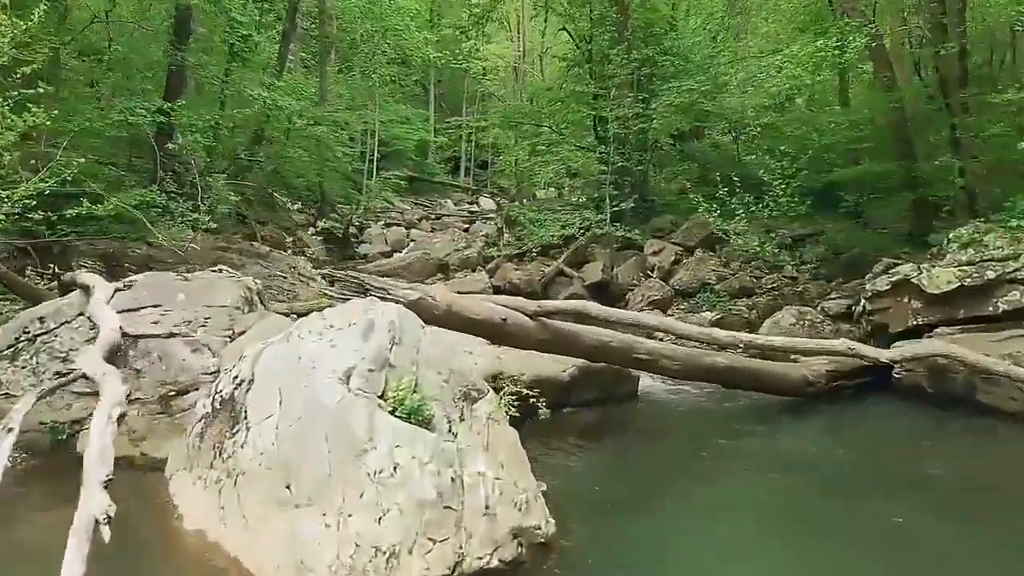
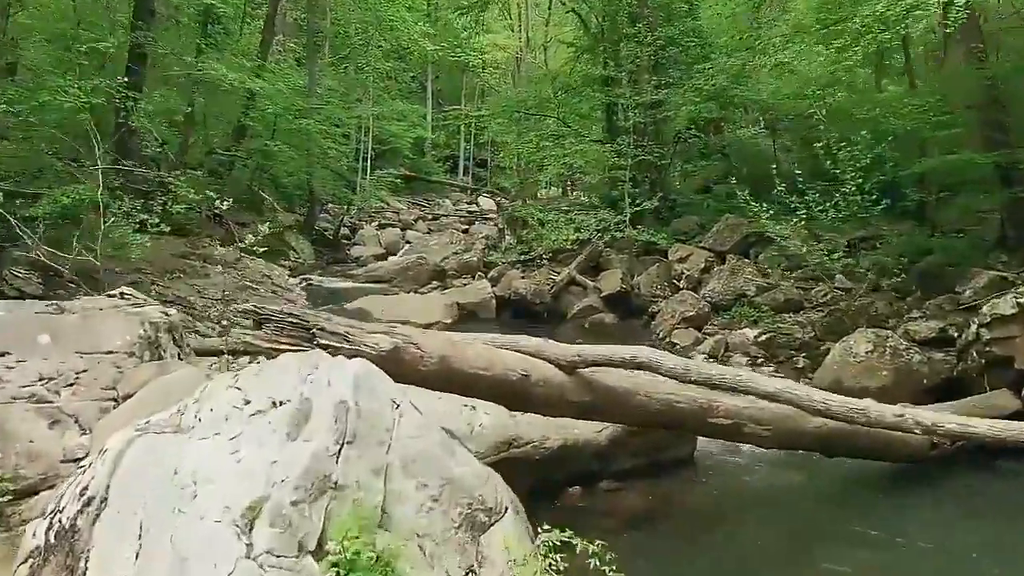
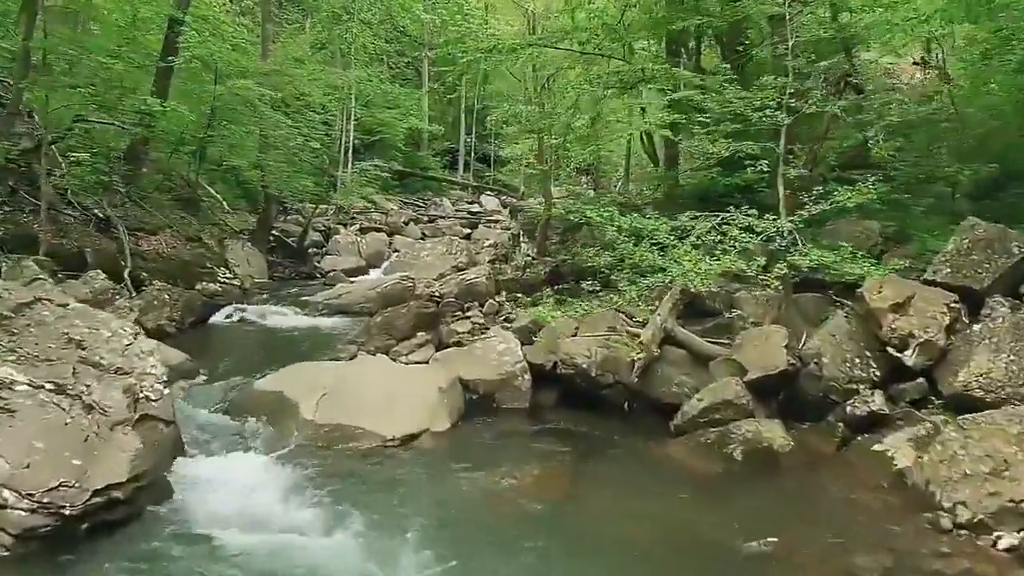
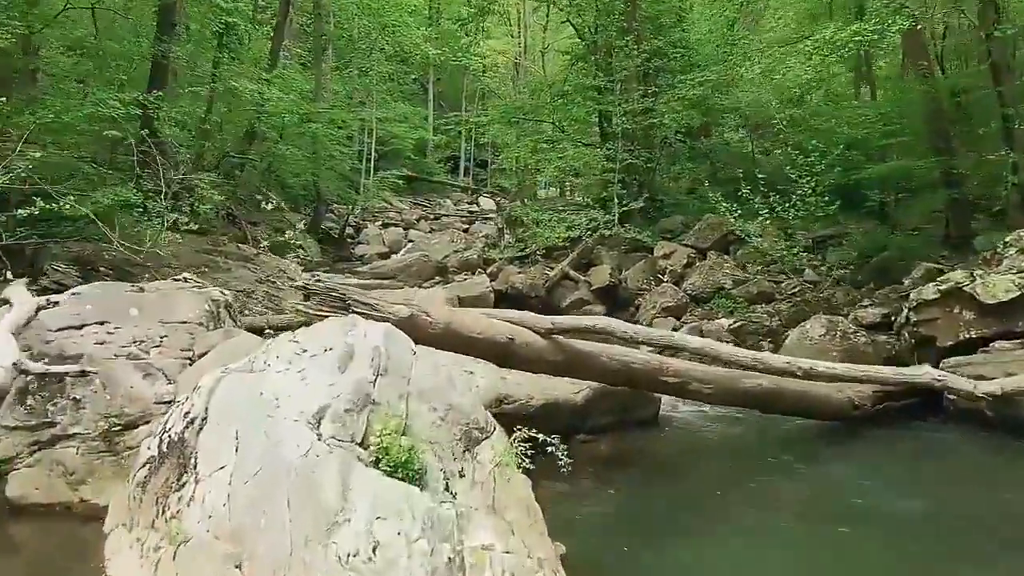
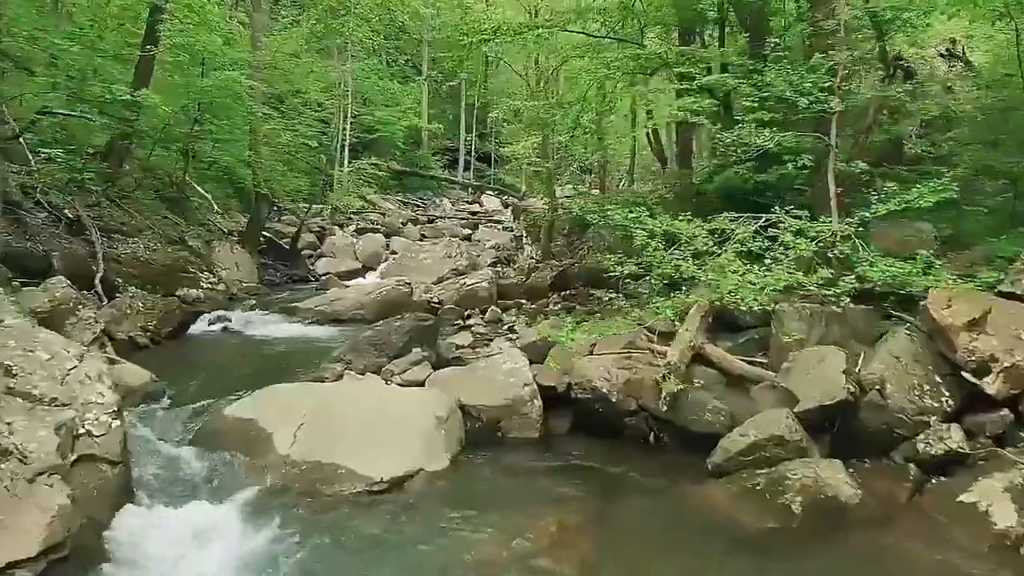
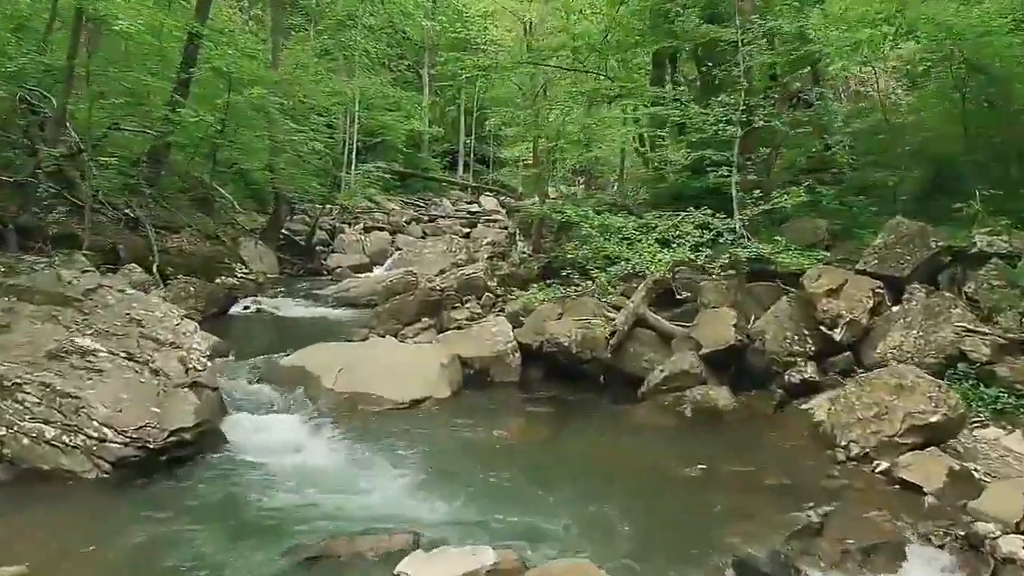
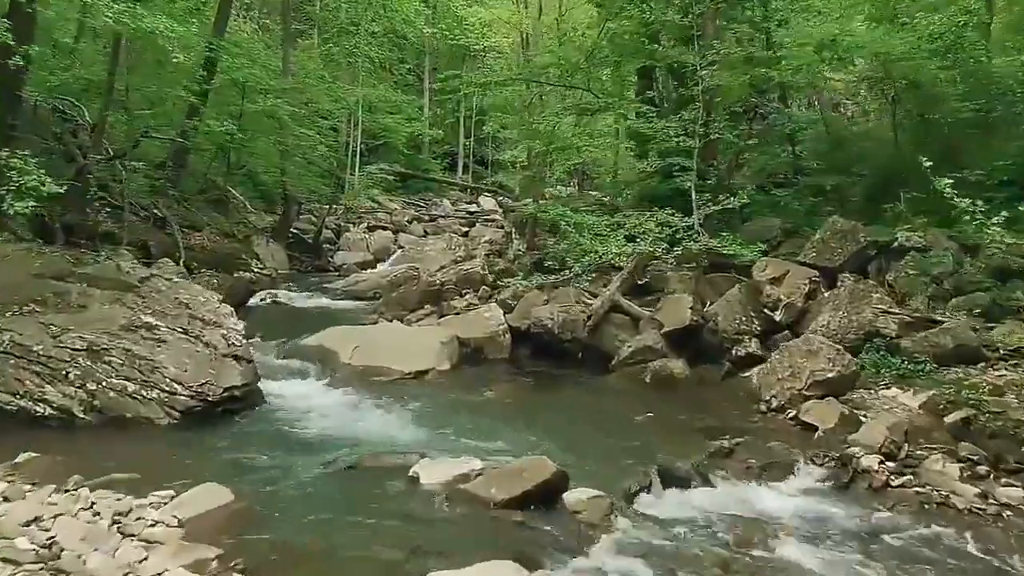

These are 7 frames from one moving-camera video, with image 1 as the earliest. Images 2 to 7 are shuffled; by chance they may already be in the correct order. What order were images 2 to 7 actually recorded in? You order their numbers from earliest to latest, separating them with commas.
4, 2, 7, 6, 3, 5
